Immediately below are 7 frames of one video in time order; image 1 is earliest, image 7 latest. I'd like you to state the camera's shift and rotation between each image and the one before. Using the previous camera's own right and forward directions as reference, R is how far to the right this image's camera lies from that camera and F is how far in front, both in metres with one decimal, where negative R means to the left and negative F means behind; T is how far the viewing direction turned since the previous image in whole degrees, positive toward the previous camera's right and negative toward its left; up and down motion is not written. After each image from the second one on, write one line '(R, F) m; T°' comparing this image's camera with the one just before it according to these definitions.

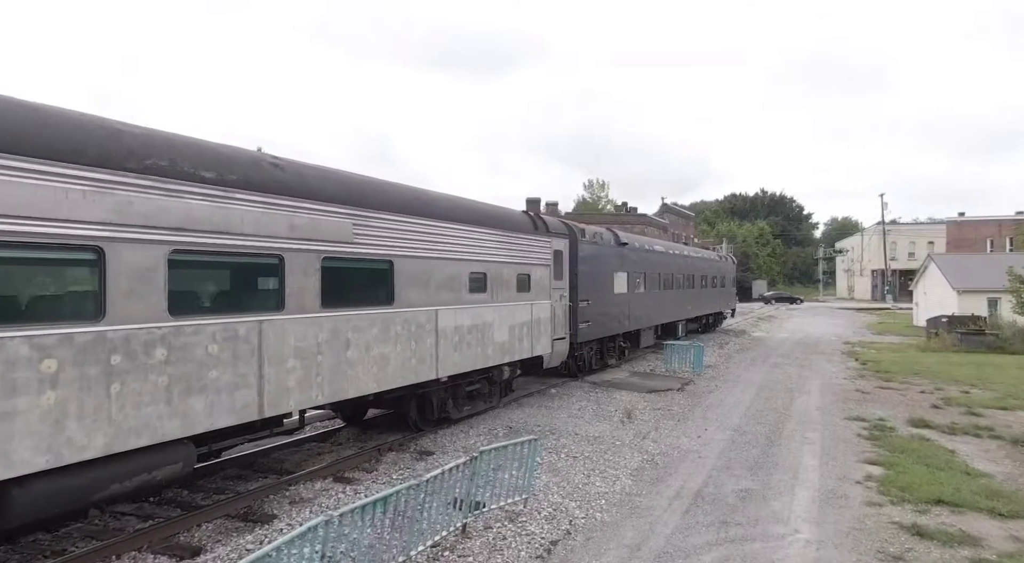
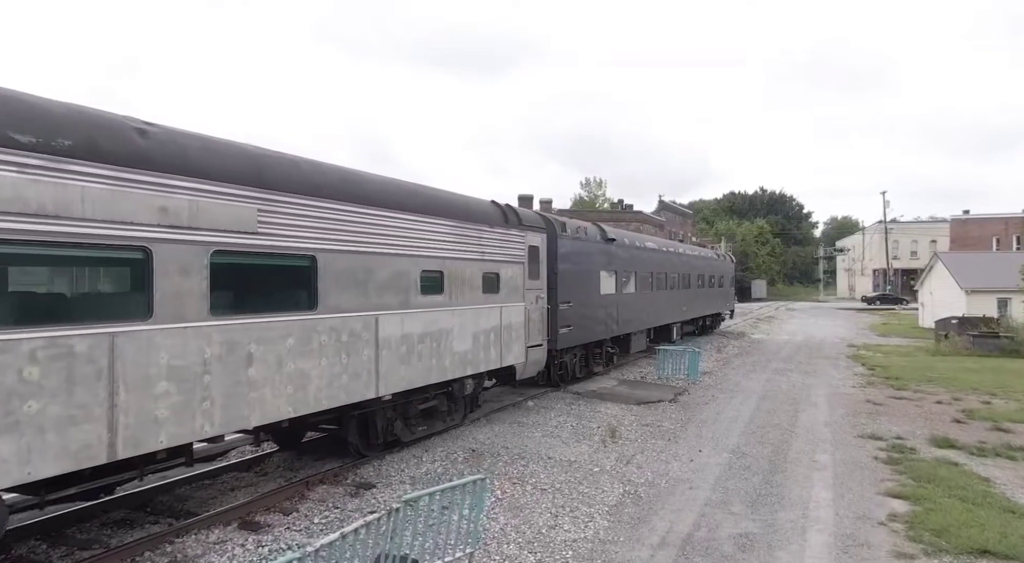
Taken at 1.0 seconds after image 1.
(+0.4, +1.2) m; 0°
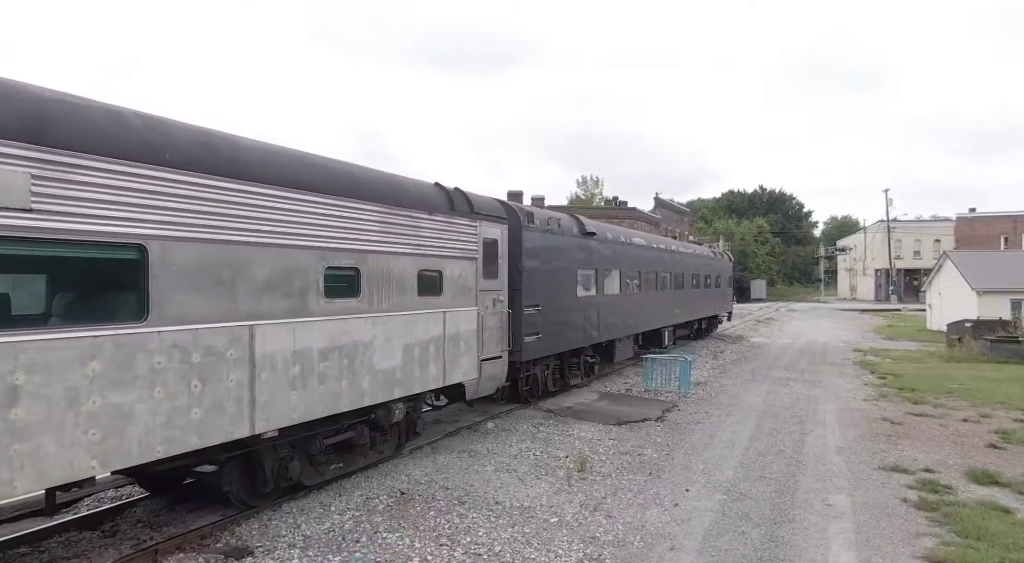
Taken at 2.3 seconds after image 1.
(+0.6, +1.6) m; 0°
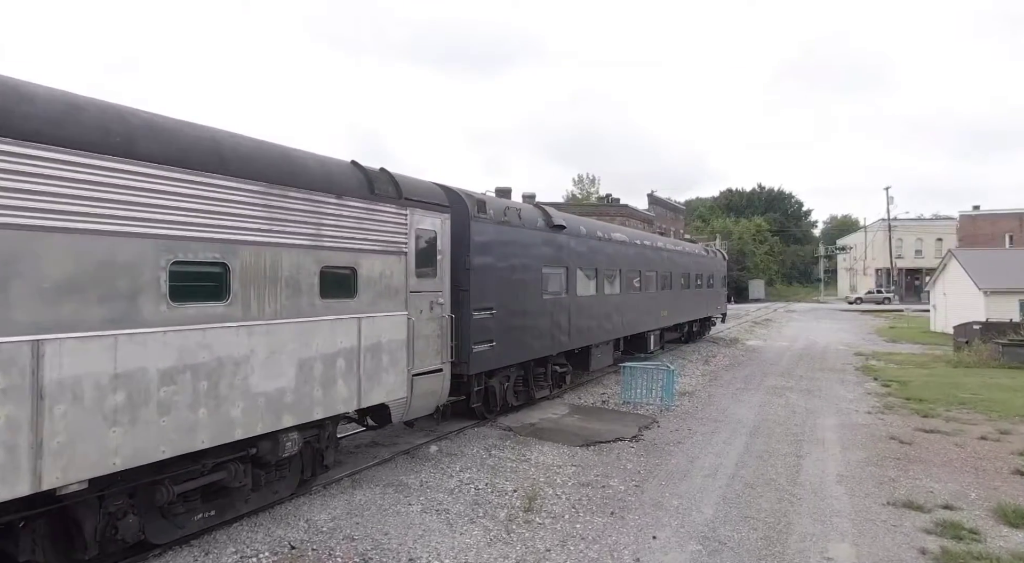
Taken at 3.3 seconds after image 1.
(+0.6, +1.3) m; 0°
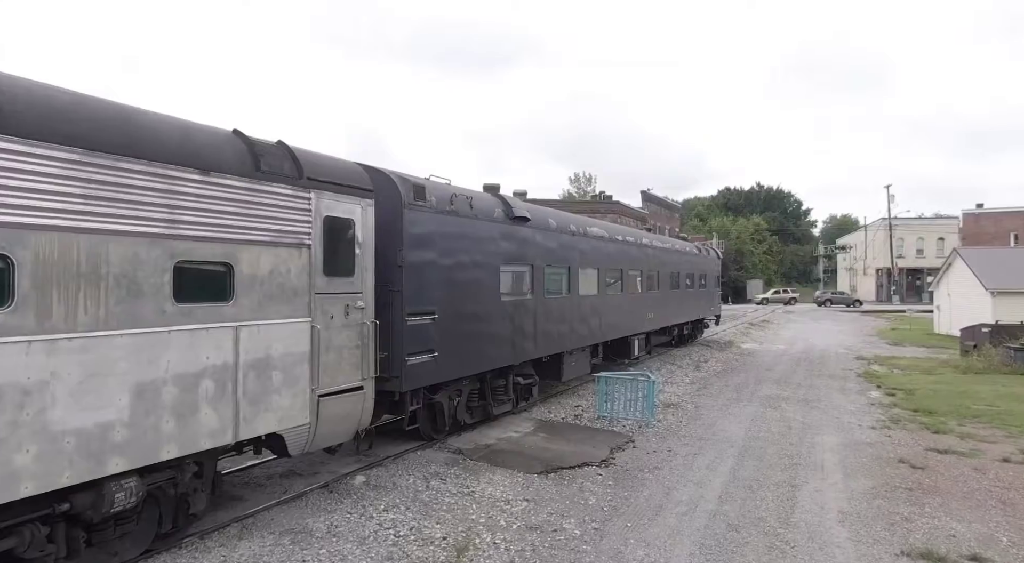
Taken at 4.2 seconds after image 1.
(+0.6, +1.2) m; 0°
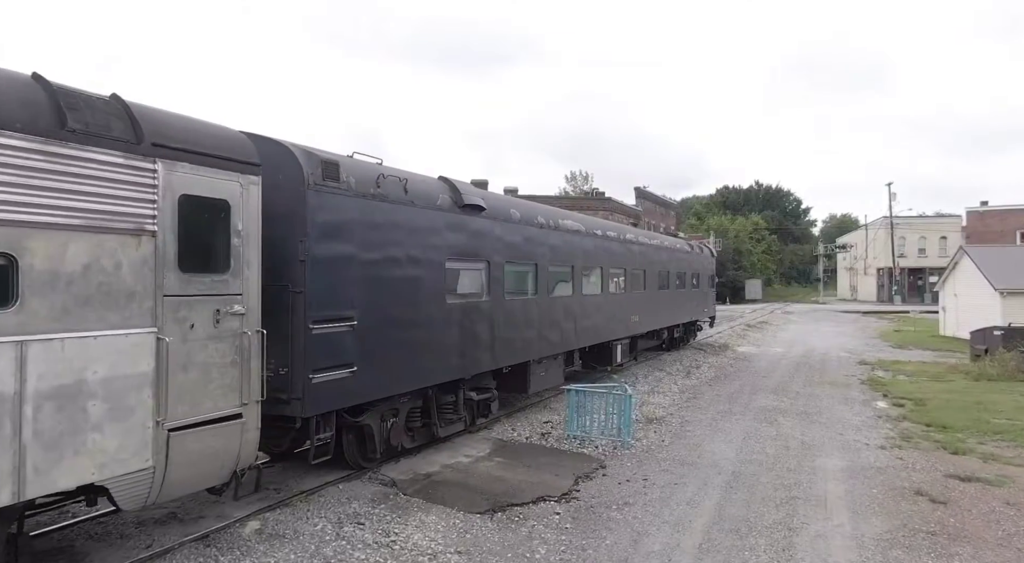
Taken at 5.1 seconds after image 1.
(+0.6, +1.3) m; 0°
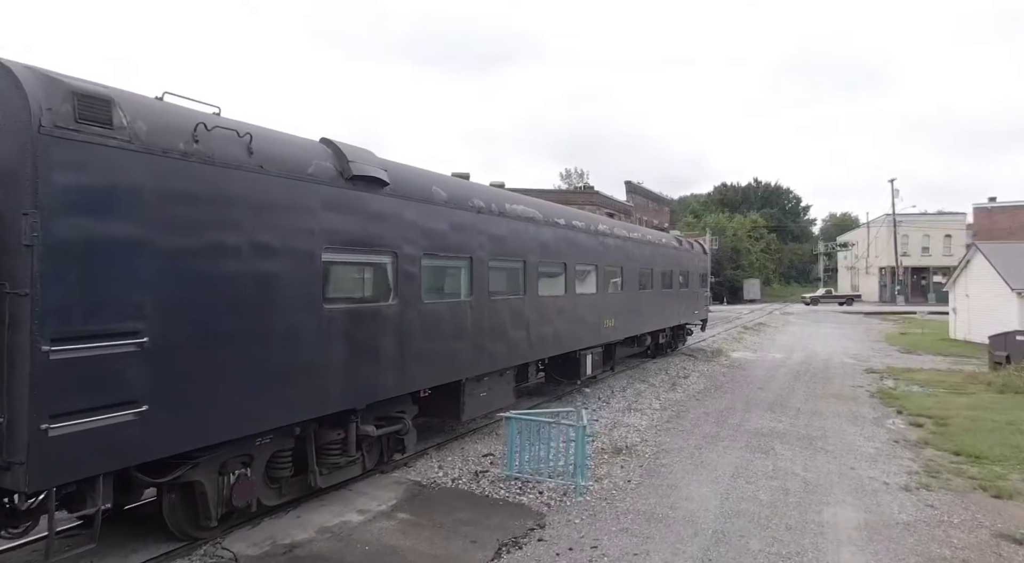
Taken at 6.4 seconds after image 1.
(+0.8, +1.9) m; 0°
